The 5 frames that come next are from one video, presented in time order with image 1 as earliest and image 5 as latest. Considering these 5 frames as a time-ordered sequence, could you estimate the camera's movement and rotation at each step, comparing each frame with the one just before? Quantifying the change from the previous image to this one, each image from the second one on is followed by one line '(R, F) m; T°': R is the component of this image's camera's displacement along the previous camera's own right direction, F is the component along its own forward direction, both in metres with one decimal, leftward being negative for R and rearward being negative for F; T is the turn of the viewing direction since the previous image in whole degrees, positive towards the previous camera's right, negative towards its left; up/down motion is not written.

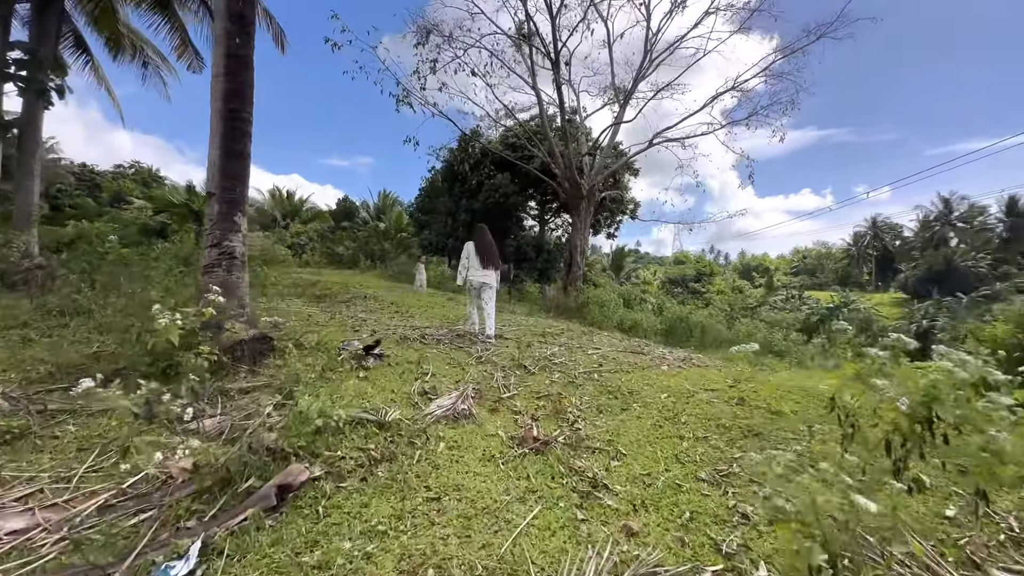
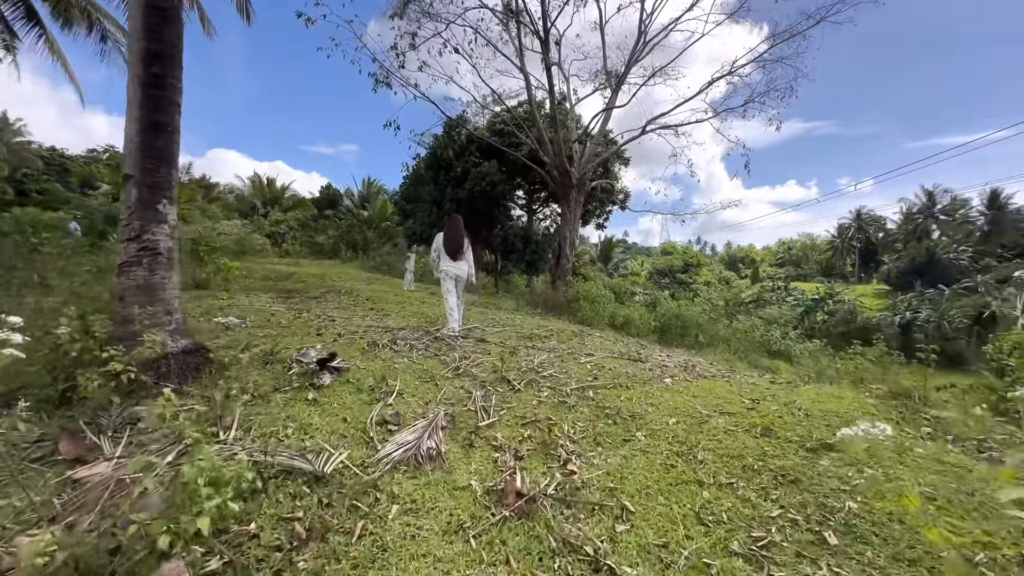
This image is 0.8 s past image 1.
(0.0, +0.5) m; +1°
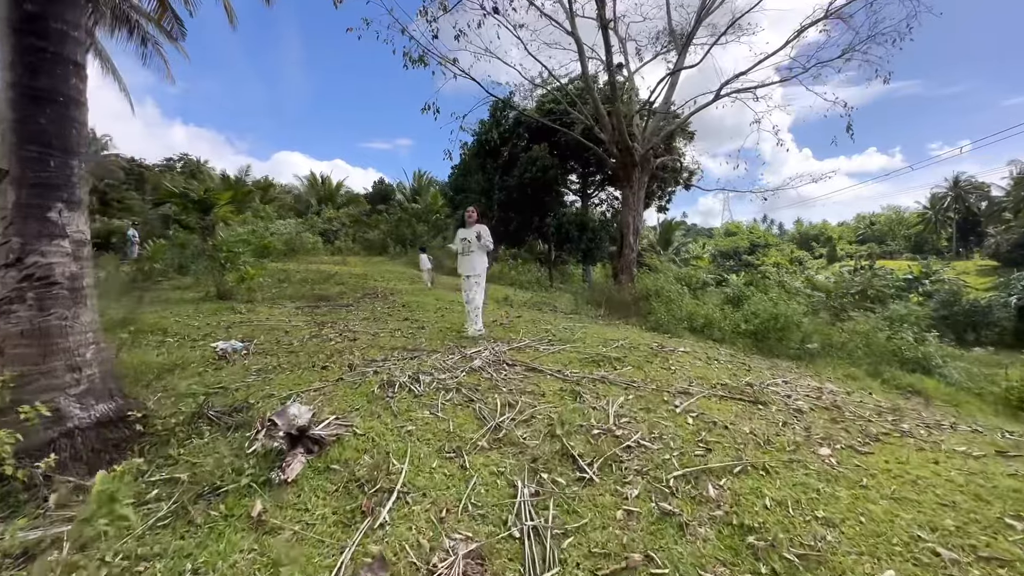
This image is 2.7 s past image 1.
(0.0, +1.2) m; -7°
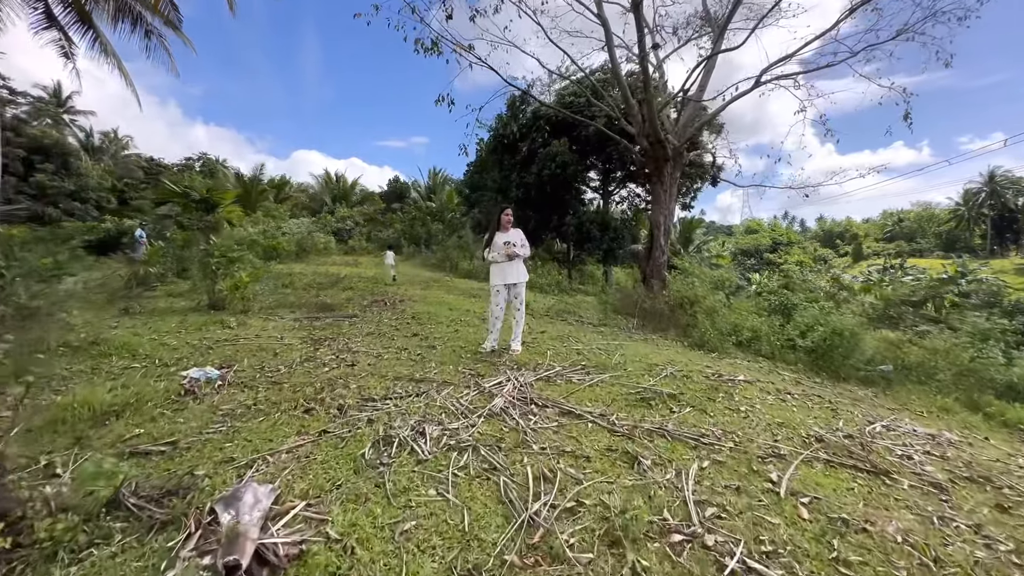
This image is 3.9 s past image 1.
(-0.1, +0.8) m; -2°
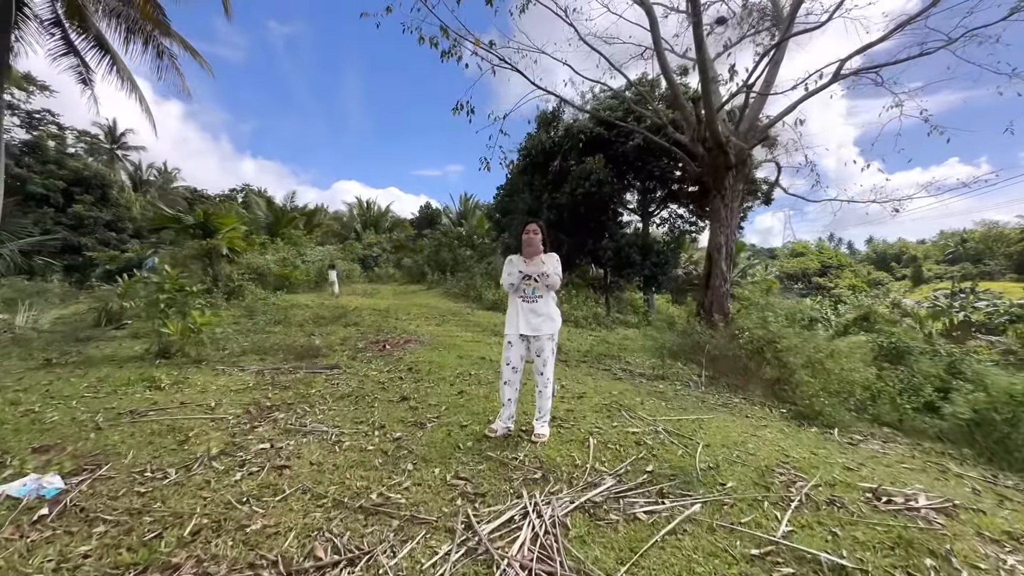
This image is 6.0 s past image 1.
(+0.1, +1.5) m; -4°
